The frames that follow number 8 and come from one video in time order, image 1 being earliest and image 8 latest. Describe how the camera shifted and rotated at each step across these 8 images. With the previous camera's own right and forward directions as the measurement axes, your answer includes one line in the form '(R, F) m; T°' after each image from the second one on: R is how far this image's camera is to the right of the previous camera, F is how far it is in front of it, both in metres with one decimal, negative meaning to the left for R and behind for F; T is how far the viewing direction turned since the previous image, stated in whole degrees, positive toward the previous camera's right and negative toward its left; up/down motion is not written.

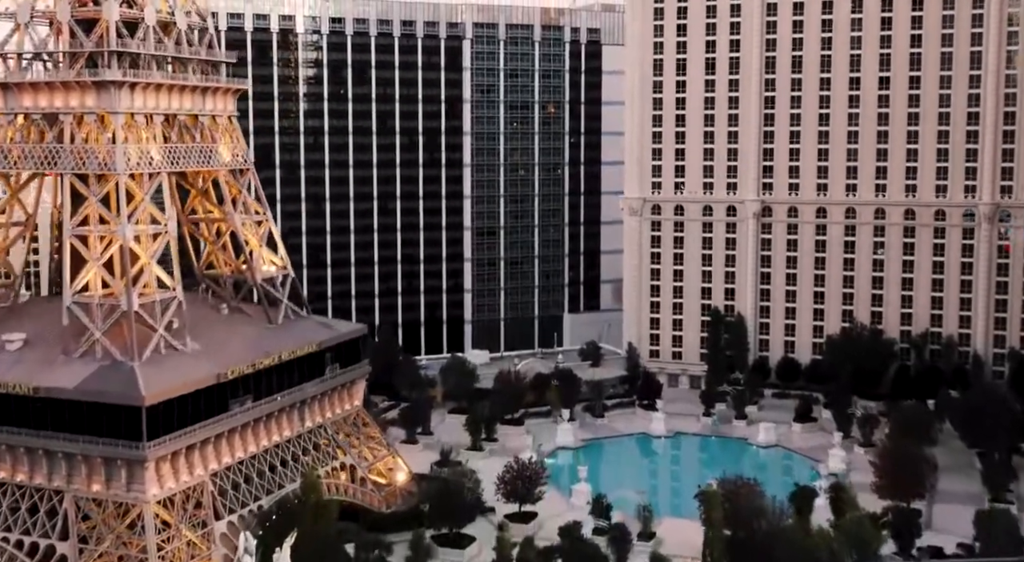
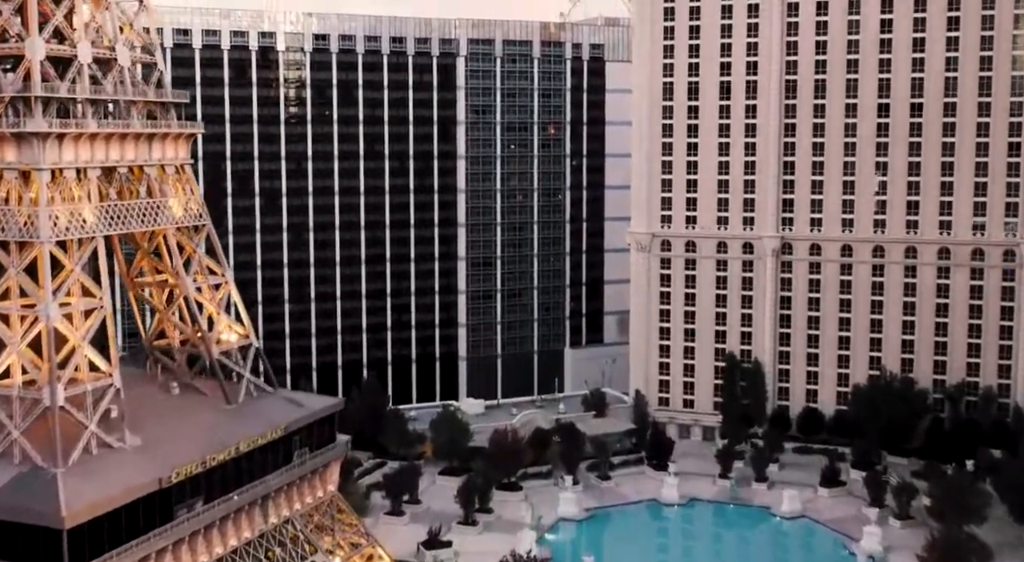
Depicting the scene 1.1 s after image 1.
(+0.2, +9.4) m; 0°
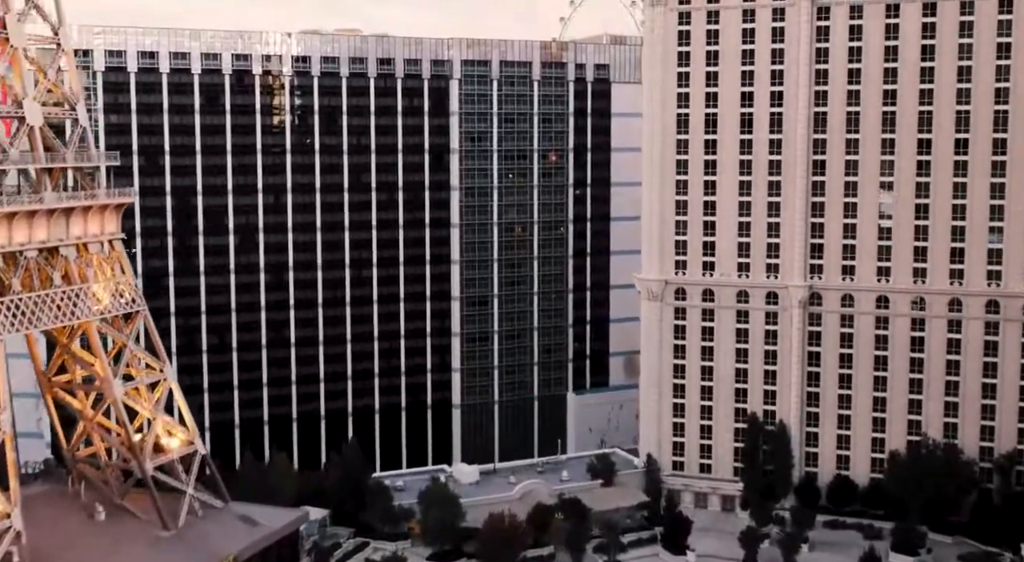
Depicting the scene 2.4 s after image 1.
(+0.1, +10.5) m; 0°
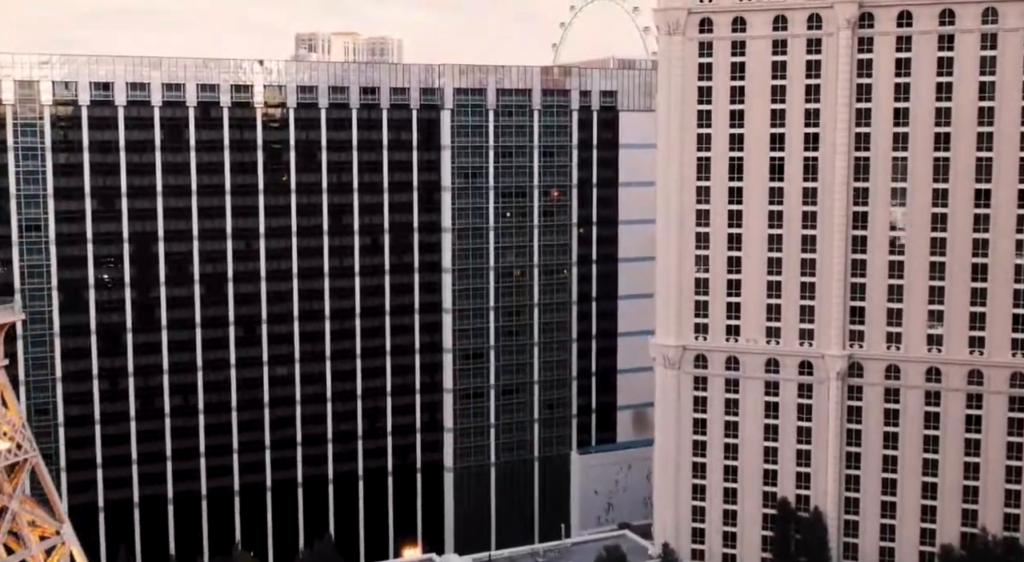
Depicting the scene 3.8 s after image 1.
(+0.1, +11.6) m; 0°
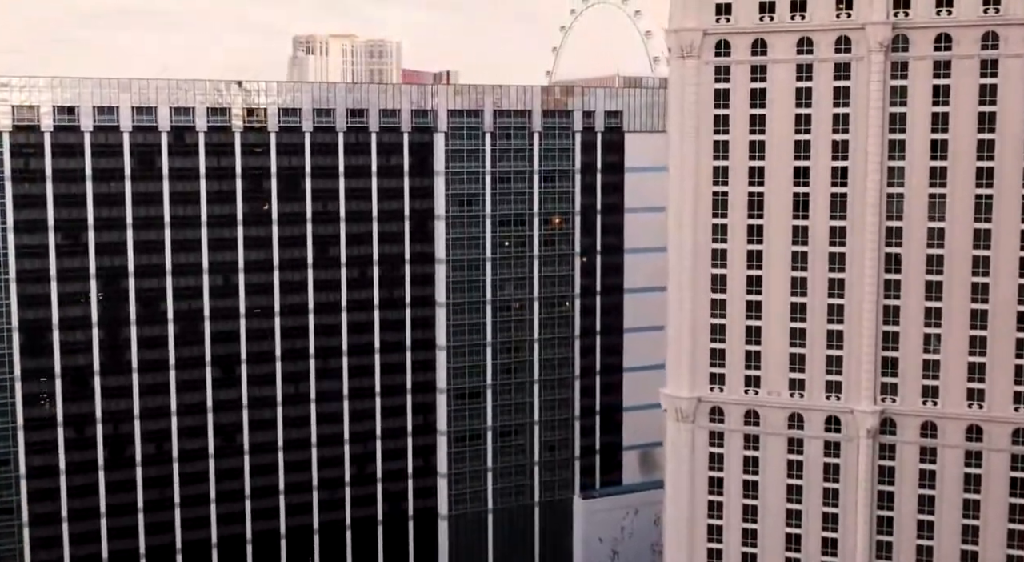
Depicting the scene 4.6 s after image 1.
(+0.1, +7.4) m; 0°
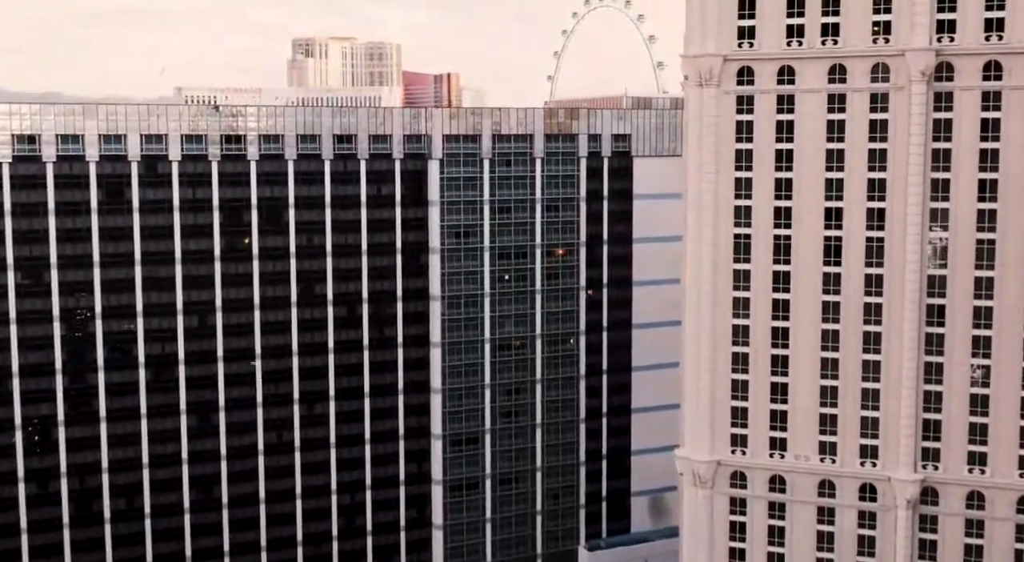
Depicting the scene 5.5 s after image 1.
(+0.1, +7.4) m; 0°
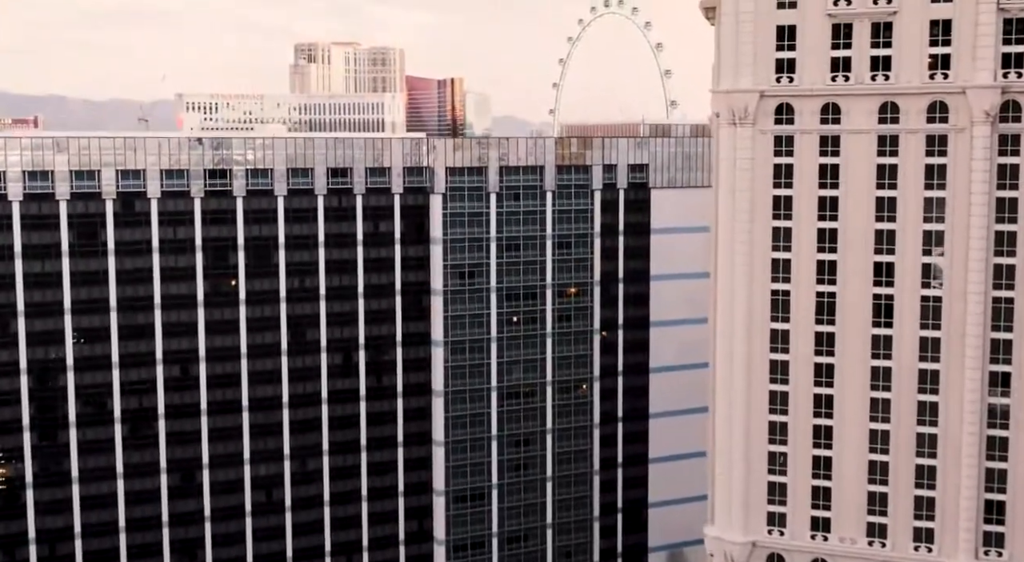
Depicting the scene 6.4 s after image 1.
(-0.4, +7.2) m; 0°
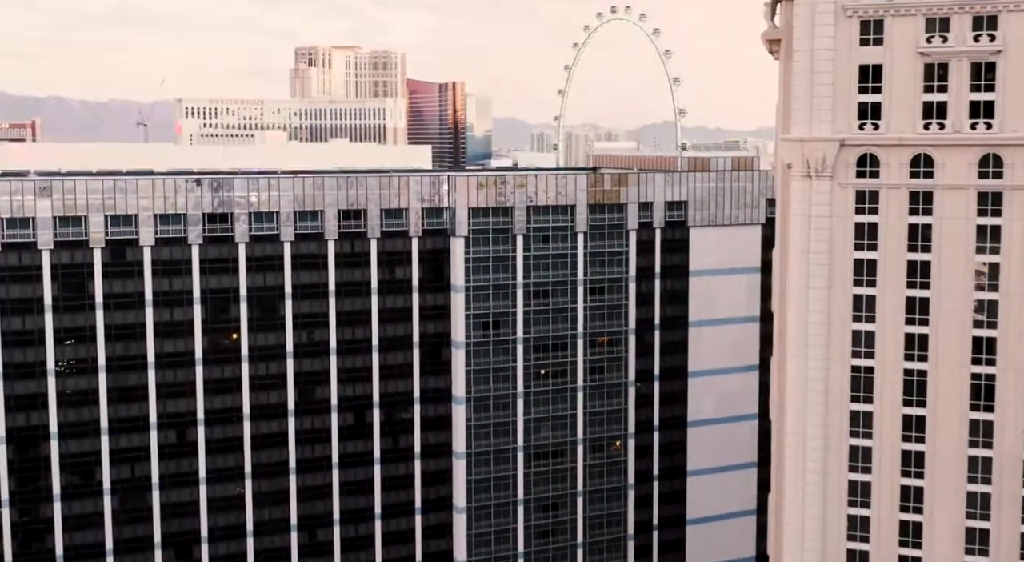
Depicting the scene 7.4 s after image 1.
(-1.7, +7.8) m; 0°
